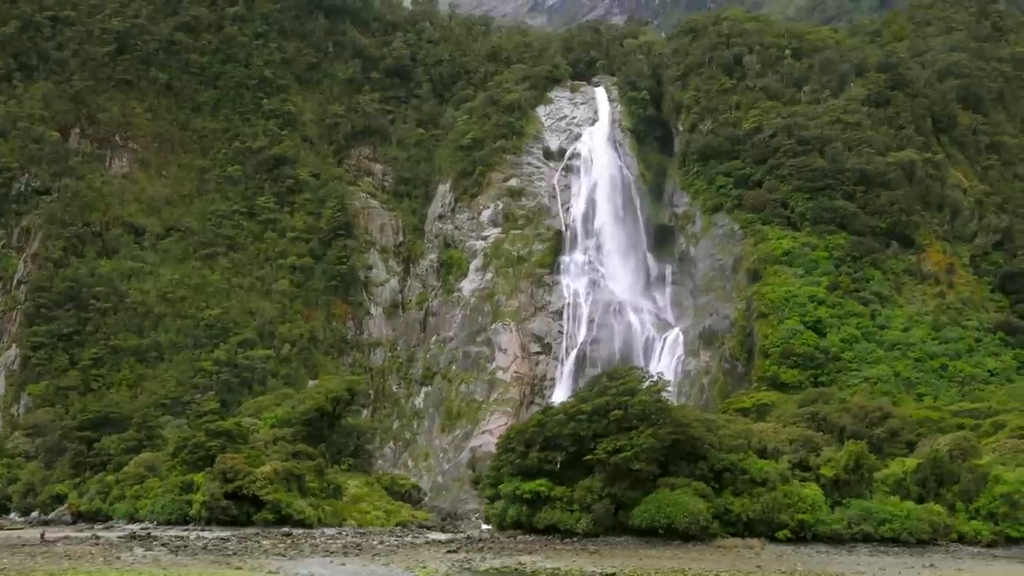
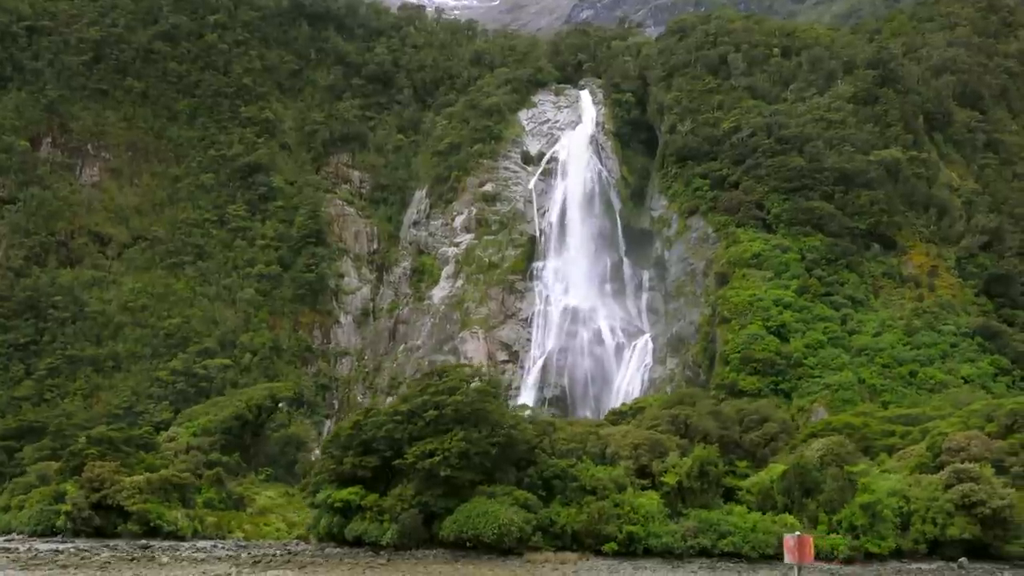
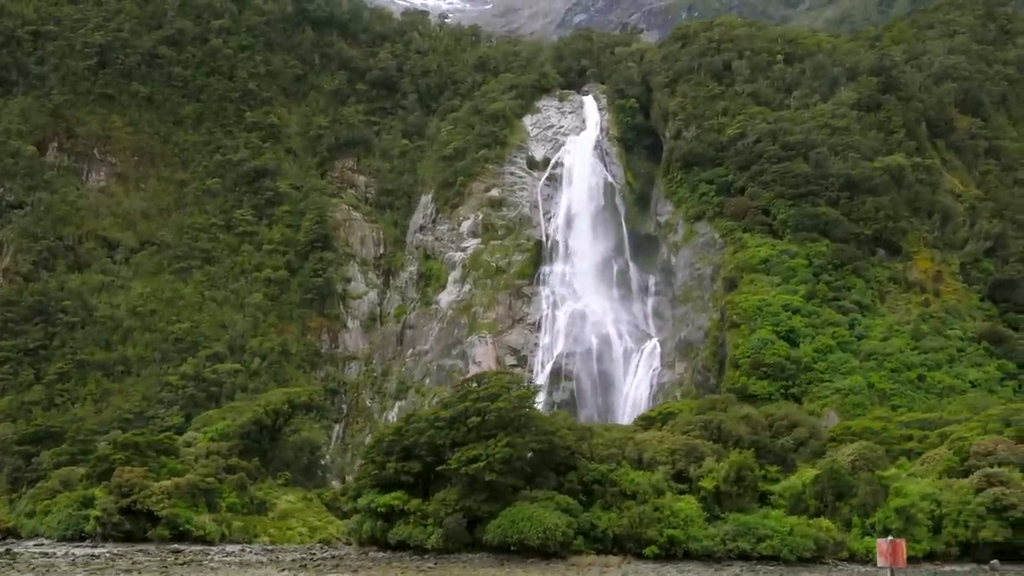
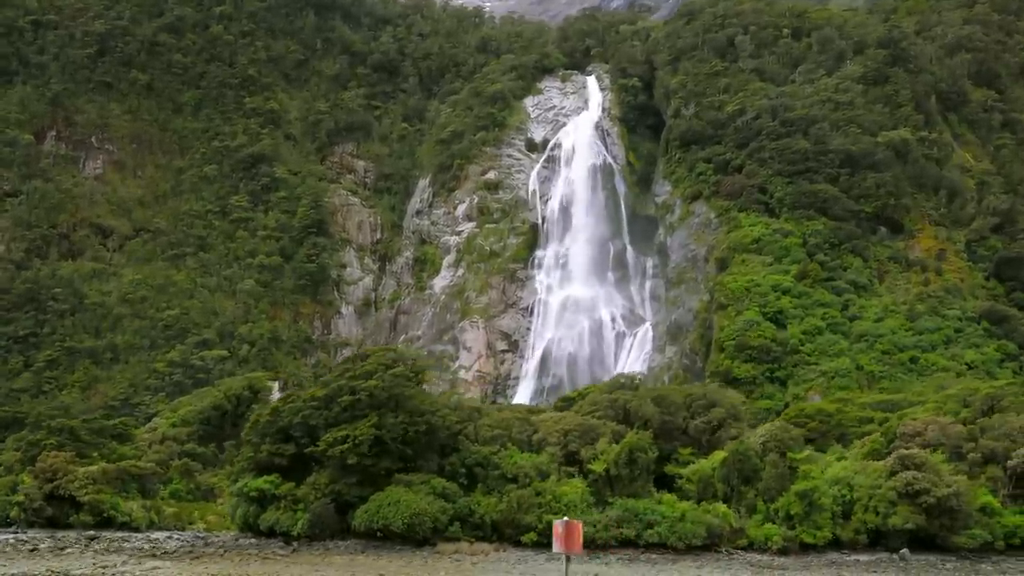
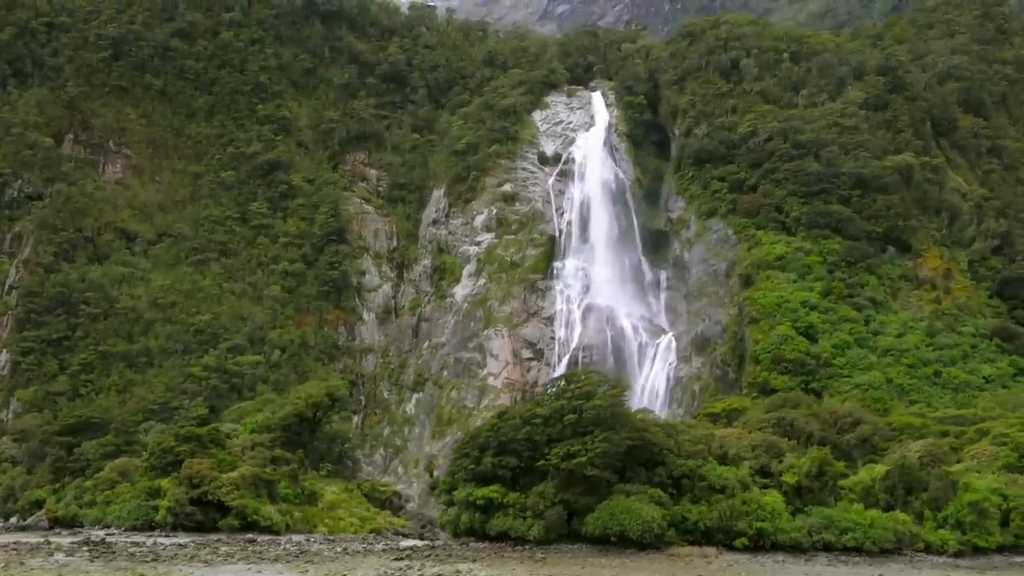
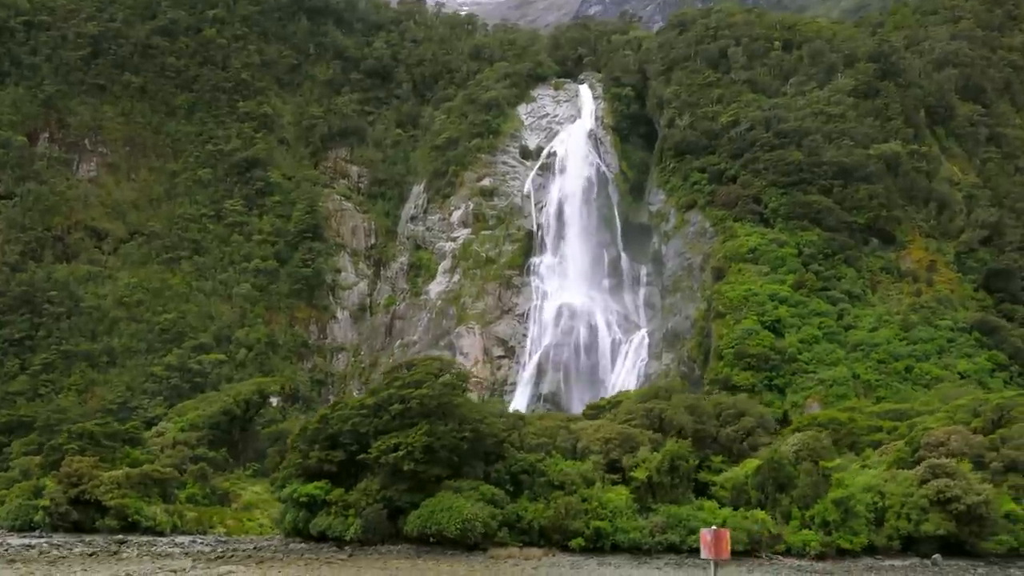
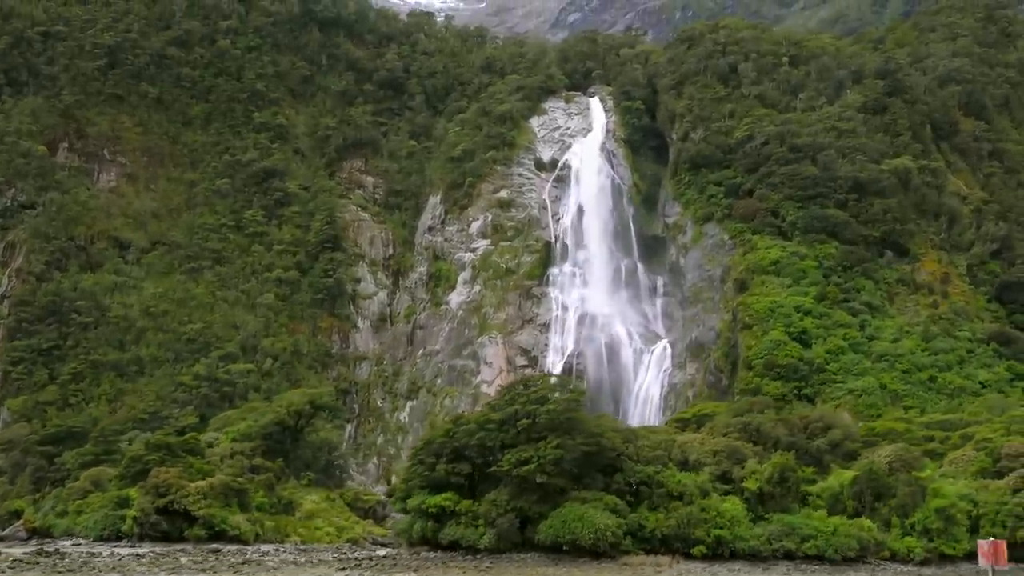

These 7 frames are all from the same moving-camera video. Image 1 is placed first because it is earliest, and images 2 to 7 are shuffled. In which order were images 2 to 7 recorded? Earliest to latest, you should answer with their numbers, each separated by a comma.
5, 7, 3, 2, 6, 4
